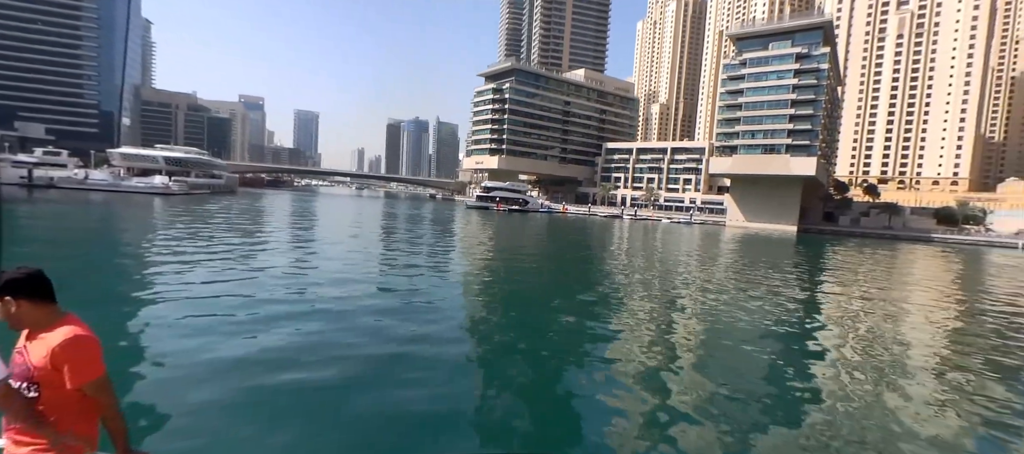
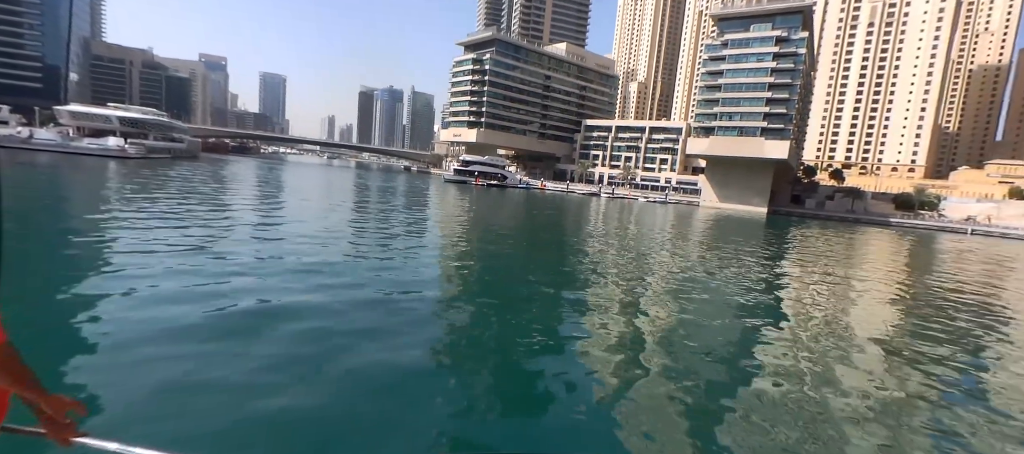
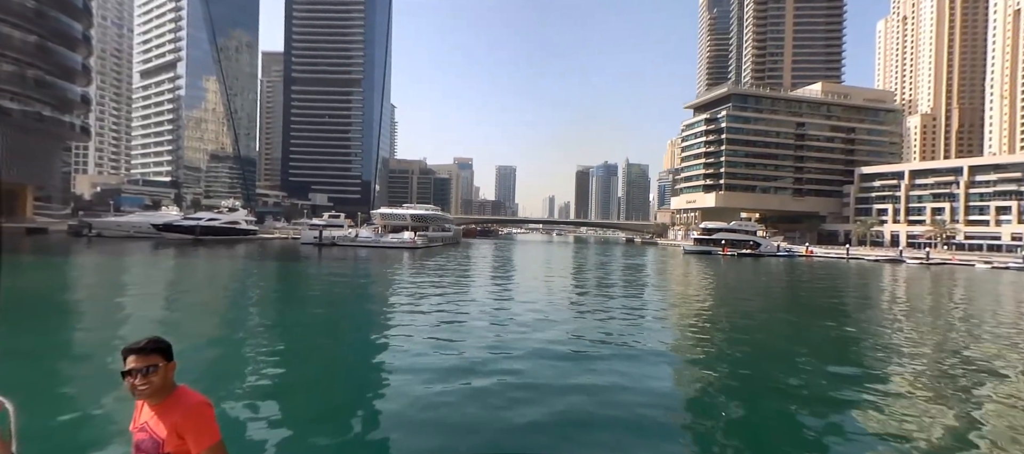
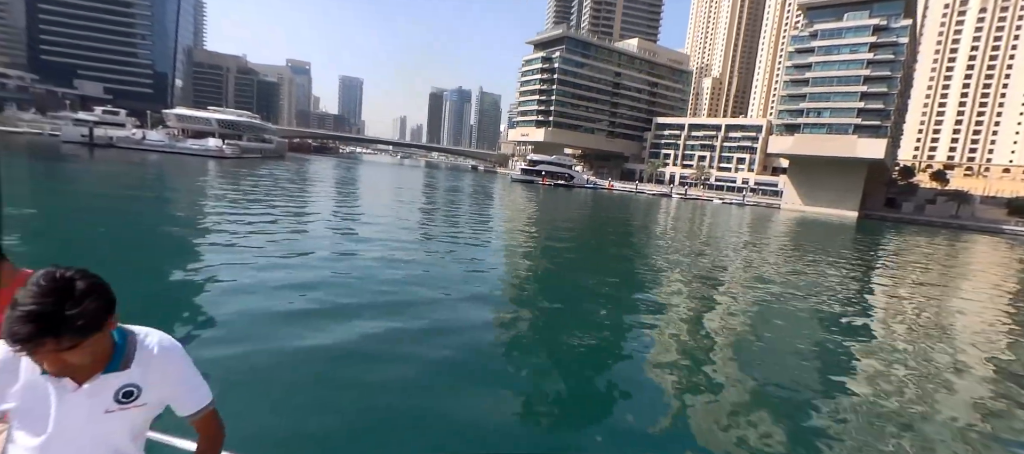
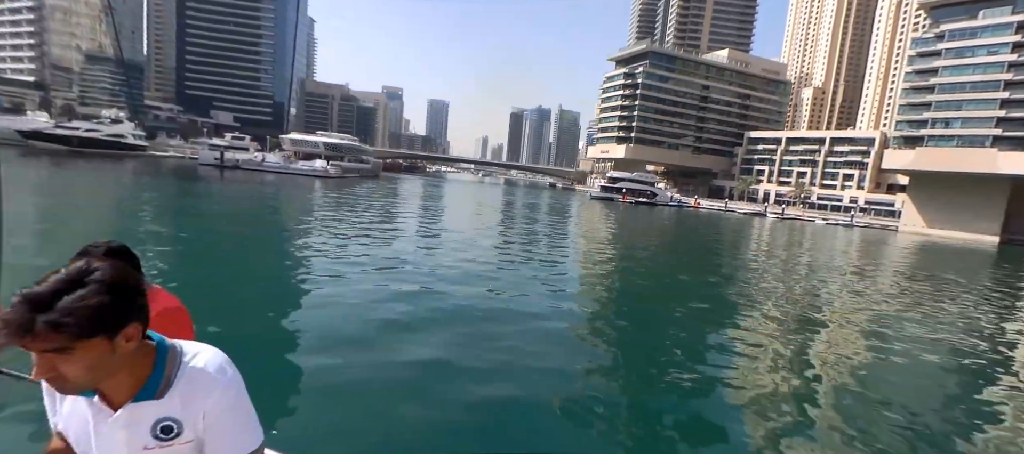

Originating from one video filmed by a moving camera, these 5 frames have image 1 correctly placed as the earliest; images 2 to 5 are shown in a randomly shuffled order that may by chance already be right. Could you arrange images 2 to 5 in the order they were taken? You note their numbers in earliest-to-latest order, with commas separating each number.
2, 4, 5, 3
